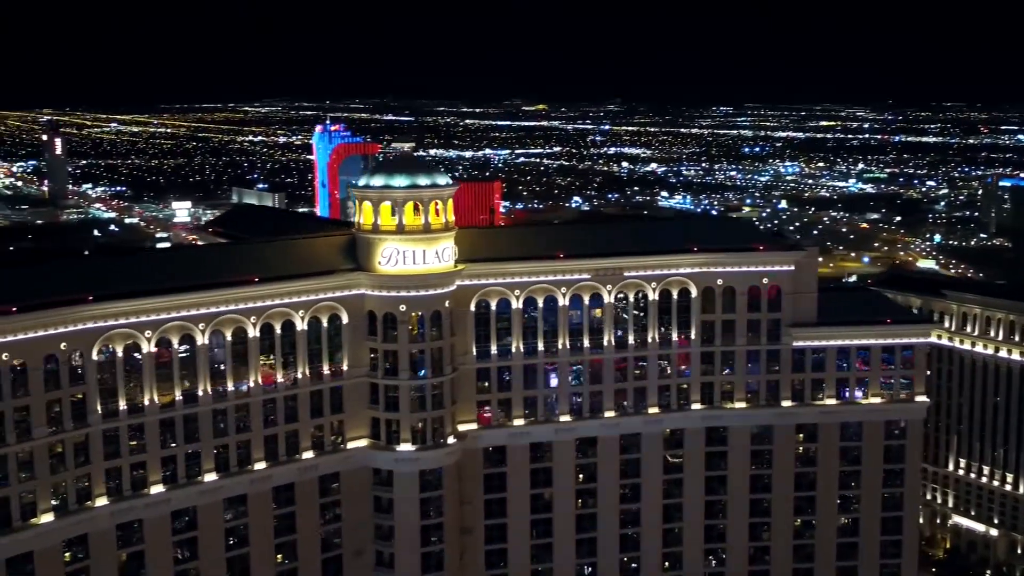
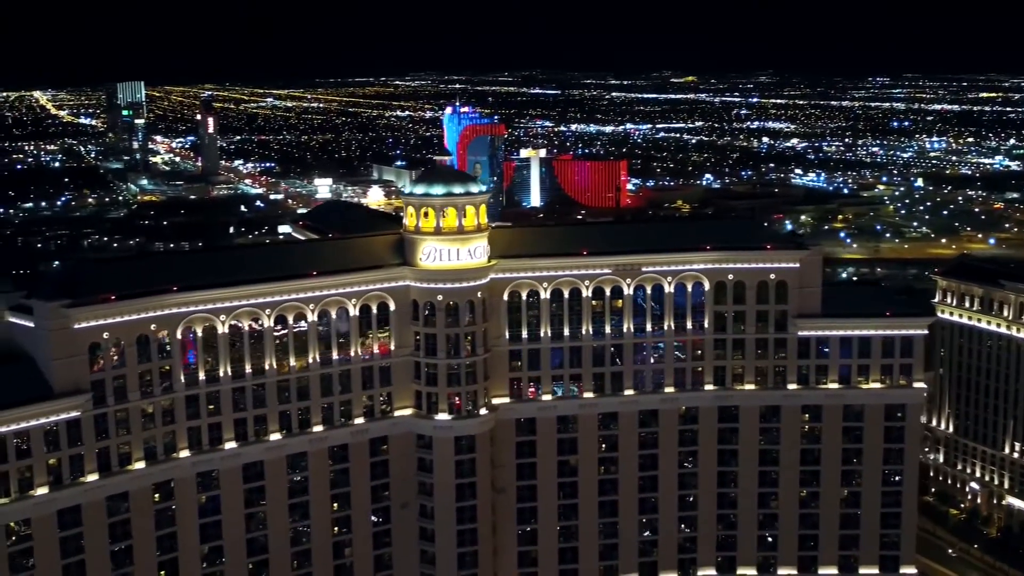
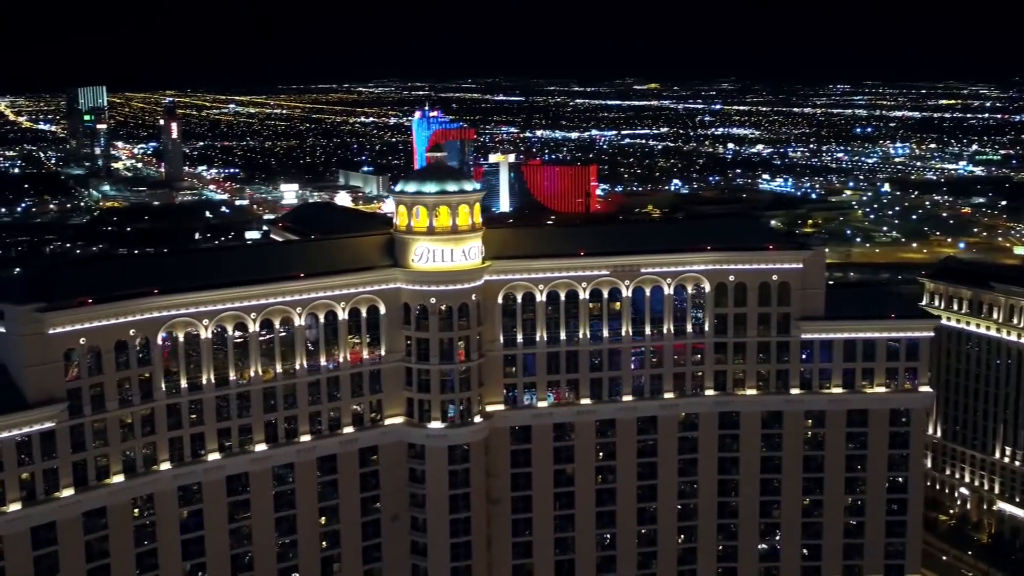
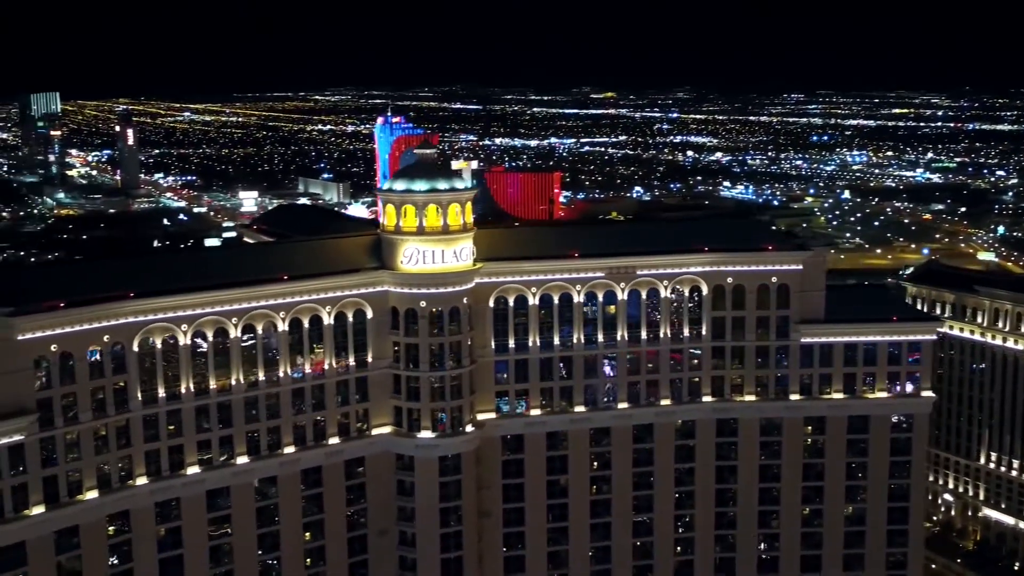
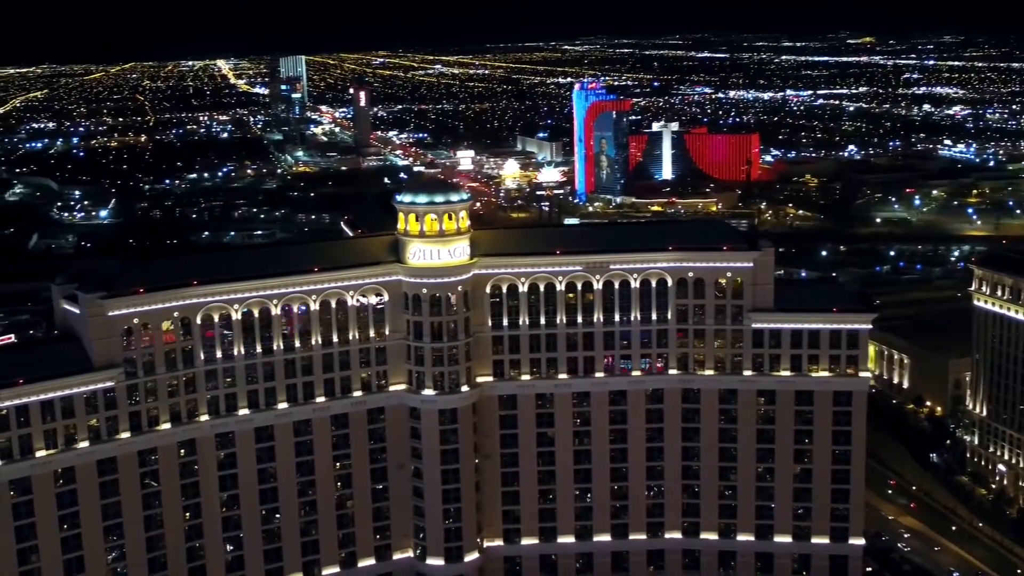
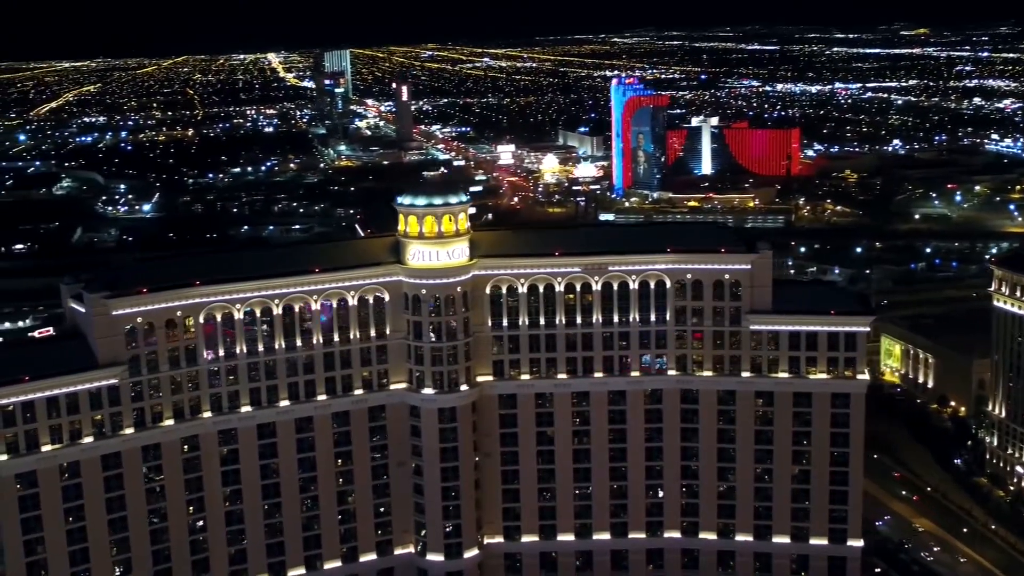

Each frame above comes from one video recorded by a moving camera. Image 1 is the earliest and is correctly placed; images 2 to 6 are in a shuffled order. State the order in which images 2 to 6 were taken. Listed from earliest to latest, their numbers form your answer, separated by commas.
4, 3, 2, 5, 6
